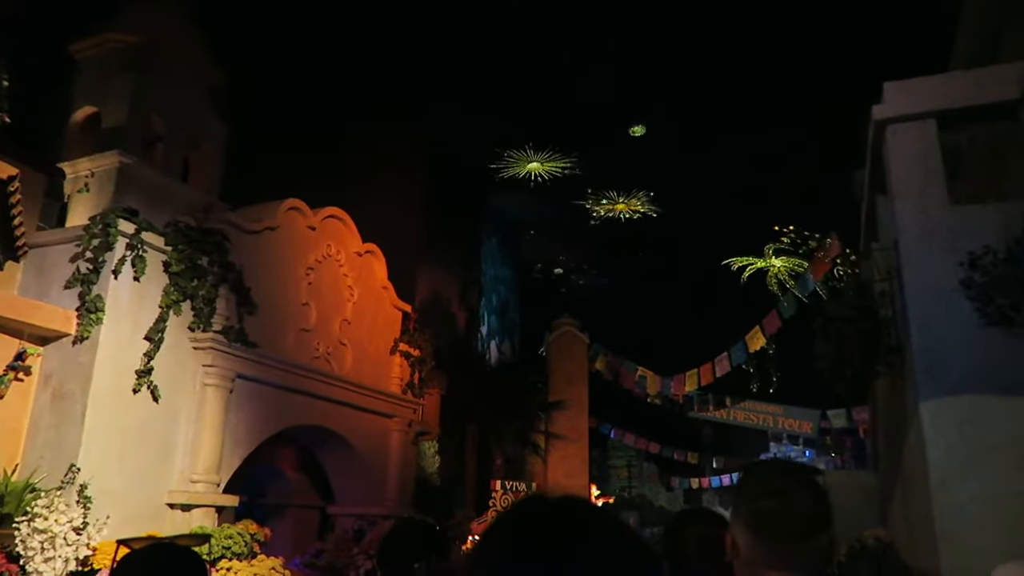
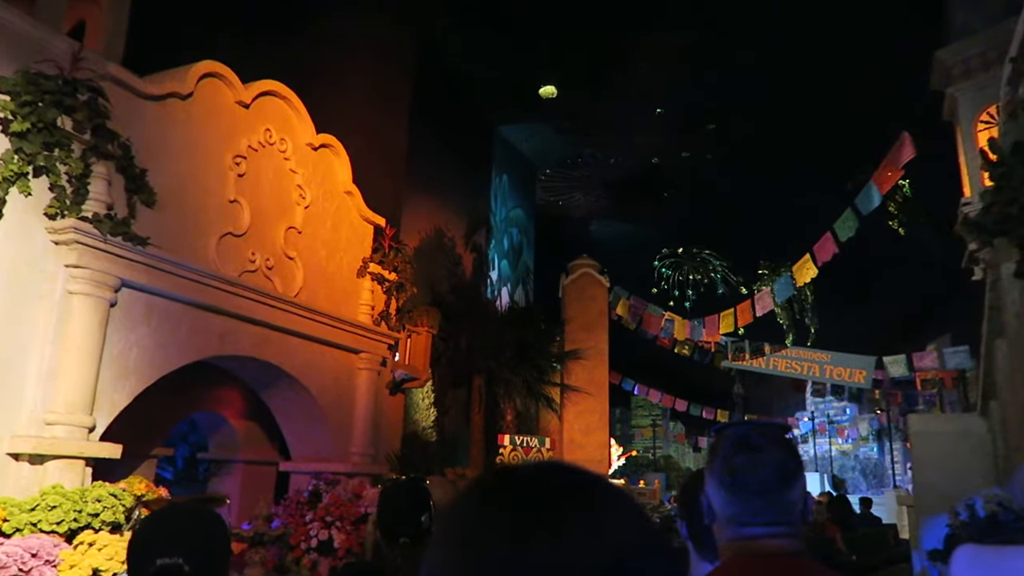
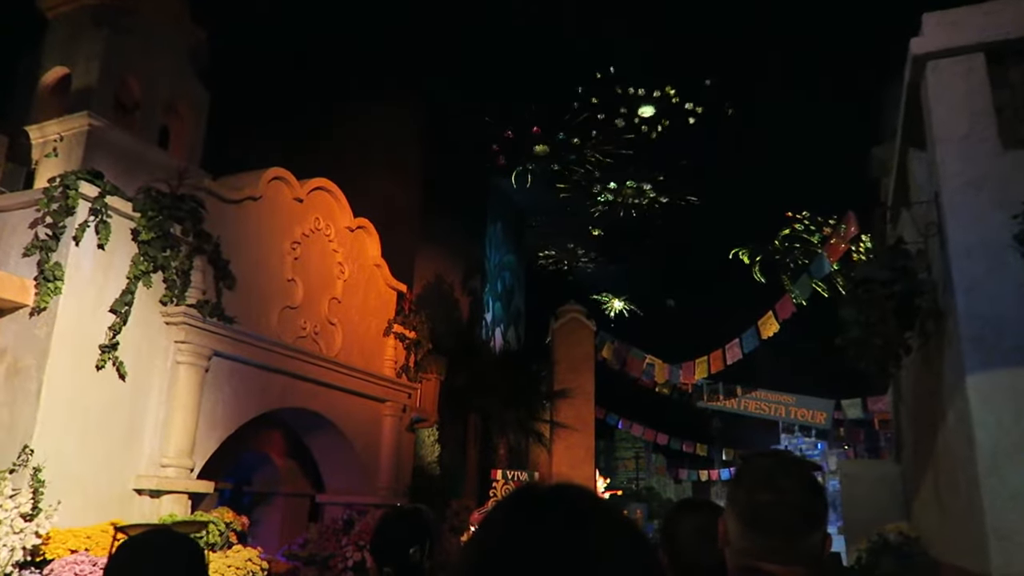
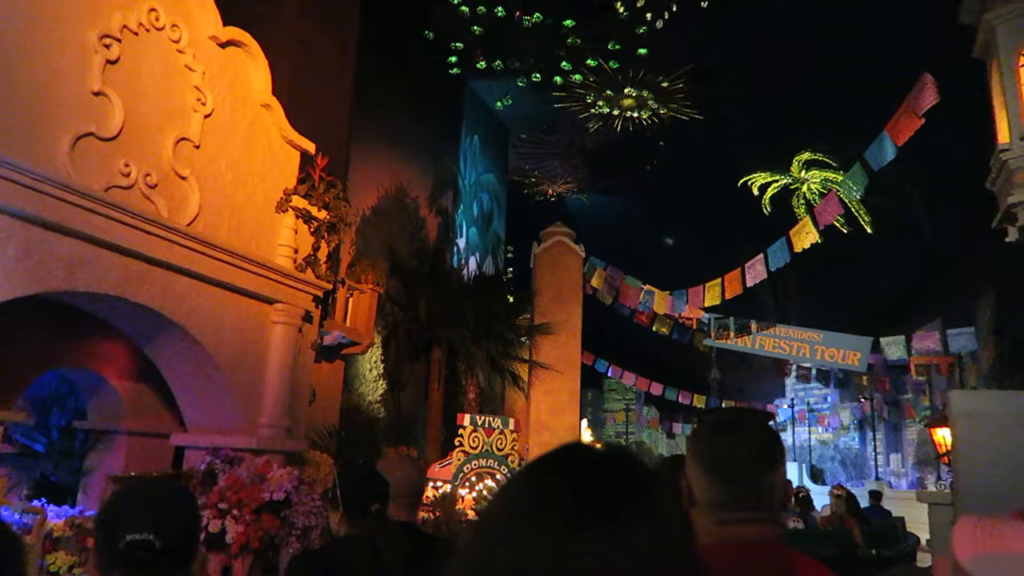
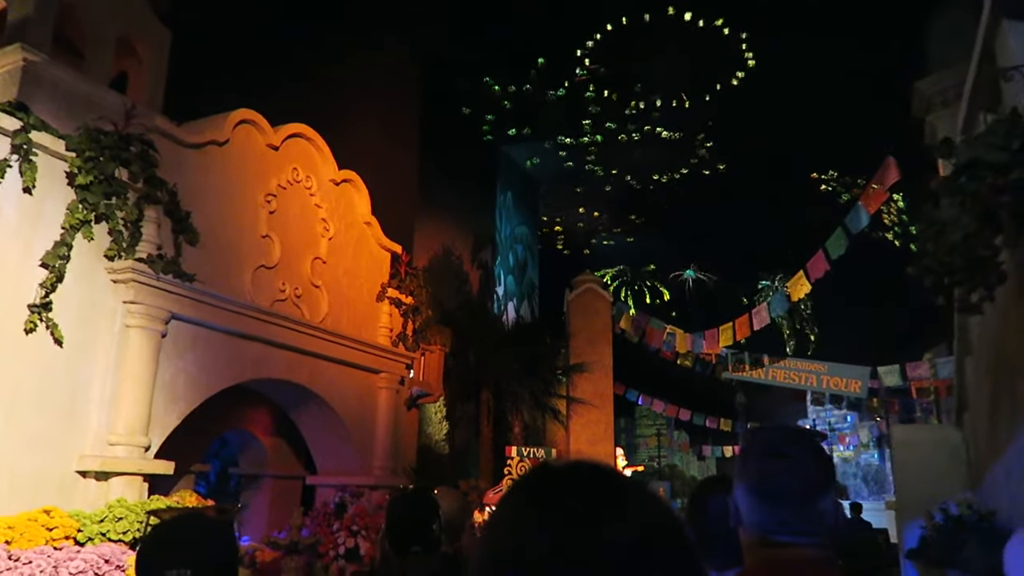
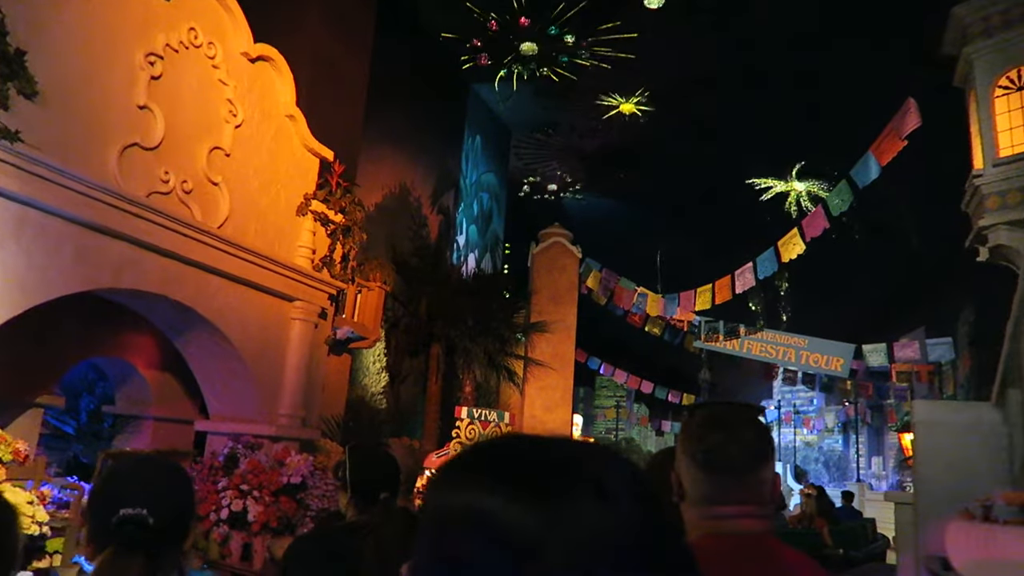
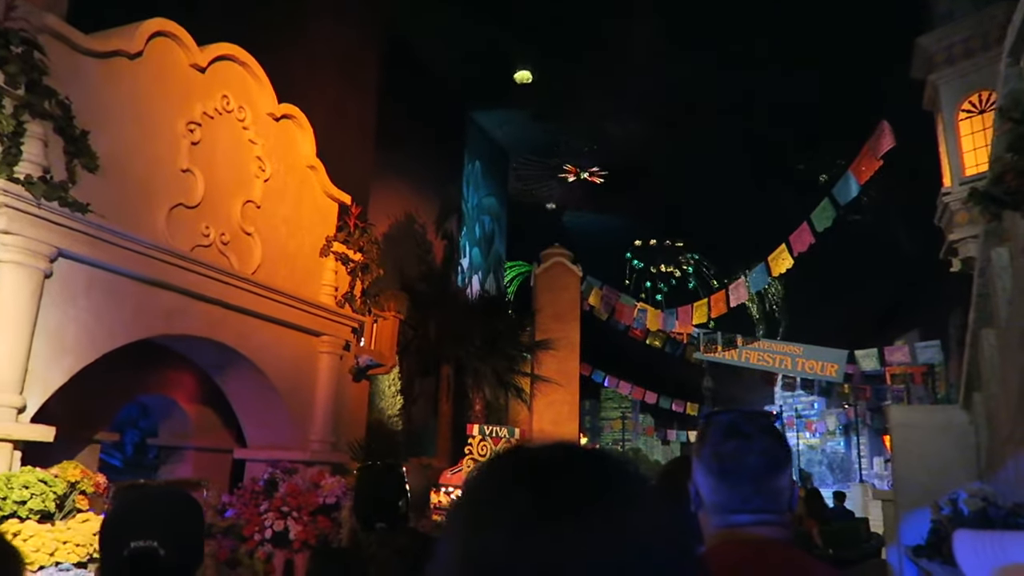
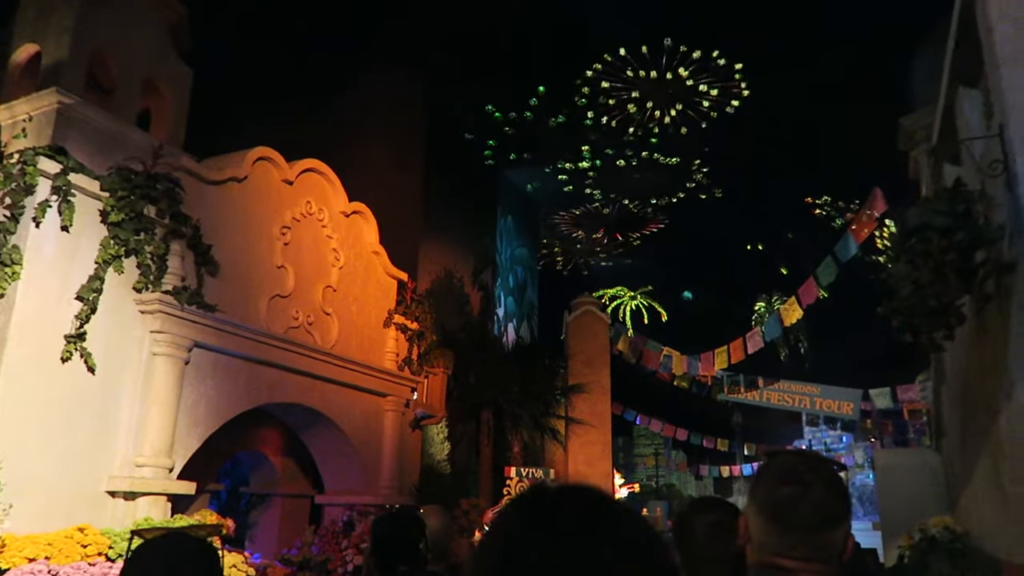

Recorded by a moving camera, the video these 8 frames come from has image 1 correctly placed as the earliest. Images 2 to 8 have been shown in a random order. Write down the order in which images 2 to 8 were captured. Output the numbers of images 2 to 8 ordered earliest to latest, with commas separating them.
3, 8, 5, 2, 7, 6, 4
